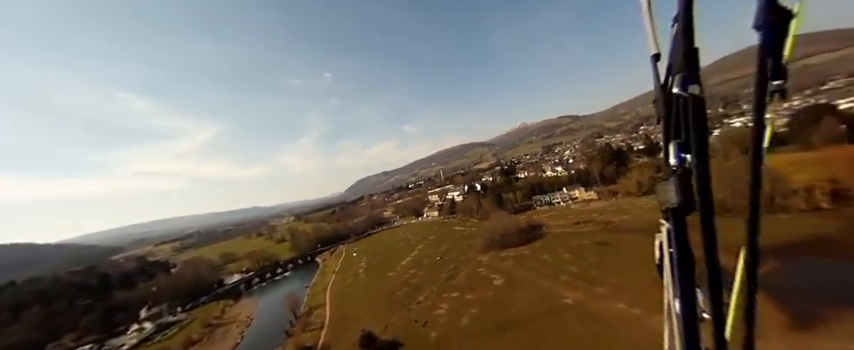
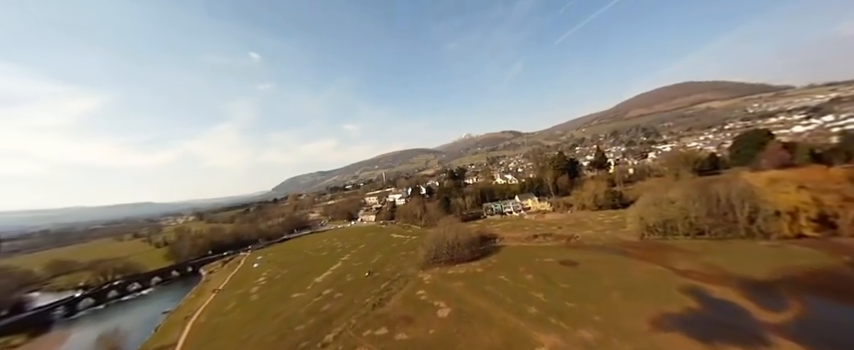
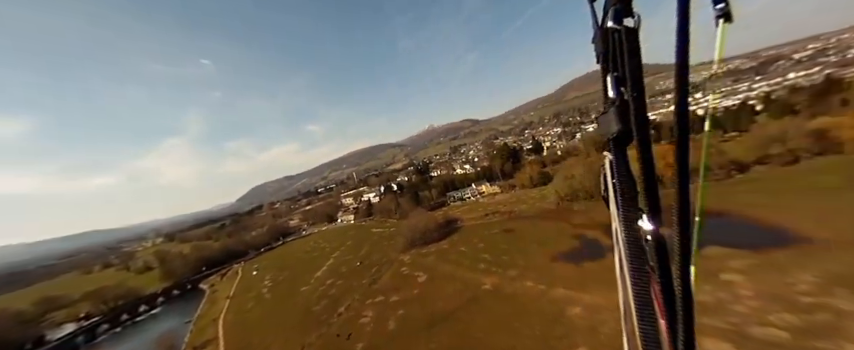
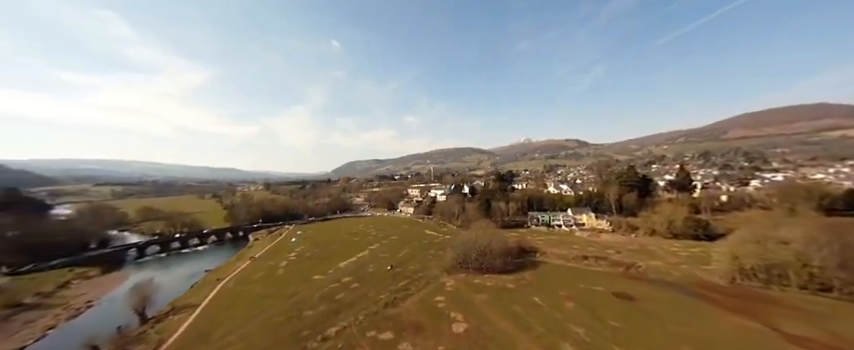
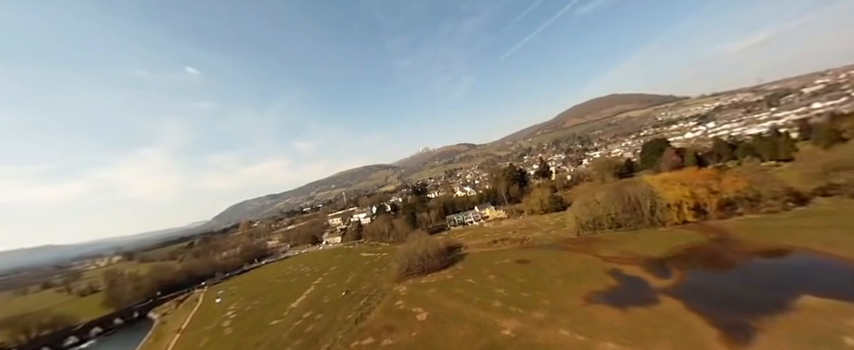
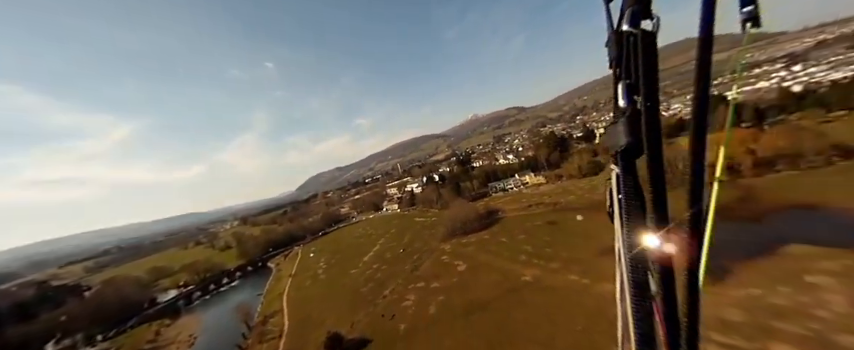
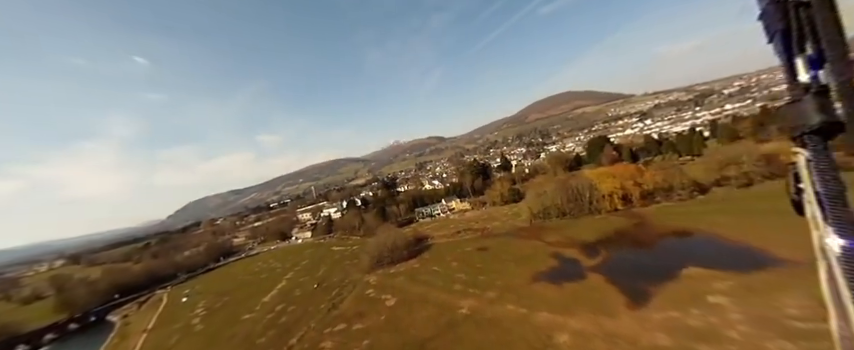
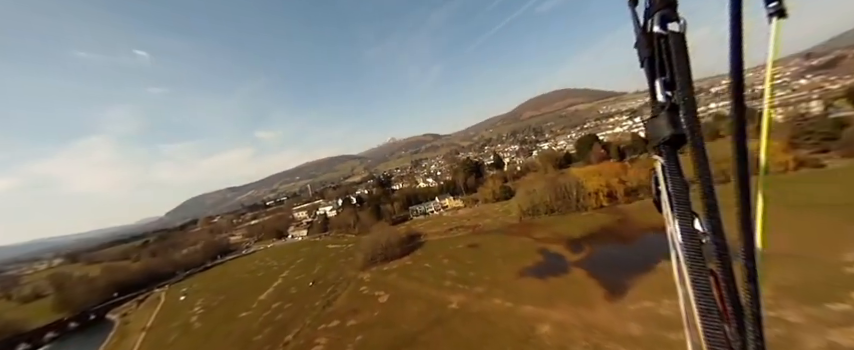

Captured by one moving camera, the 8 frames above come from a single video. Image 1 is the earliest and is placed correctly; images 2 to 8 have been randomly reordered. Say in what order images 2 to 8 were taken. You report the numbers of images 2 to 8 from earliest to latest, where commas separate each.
6, 3, 8, 7, 5, 2, 4
